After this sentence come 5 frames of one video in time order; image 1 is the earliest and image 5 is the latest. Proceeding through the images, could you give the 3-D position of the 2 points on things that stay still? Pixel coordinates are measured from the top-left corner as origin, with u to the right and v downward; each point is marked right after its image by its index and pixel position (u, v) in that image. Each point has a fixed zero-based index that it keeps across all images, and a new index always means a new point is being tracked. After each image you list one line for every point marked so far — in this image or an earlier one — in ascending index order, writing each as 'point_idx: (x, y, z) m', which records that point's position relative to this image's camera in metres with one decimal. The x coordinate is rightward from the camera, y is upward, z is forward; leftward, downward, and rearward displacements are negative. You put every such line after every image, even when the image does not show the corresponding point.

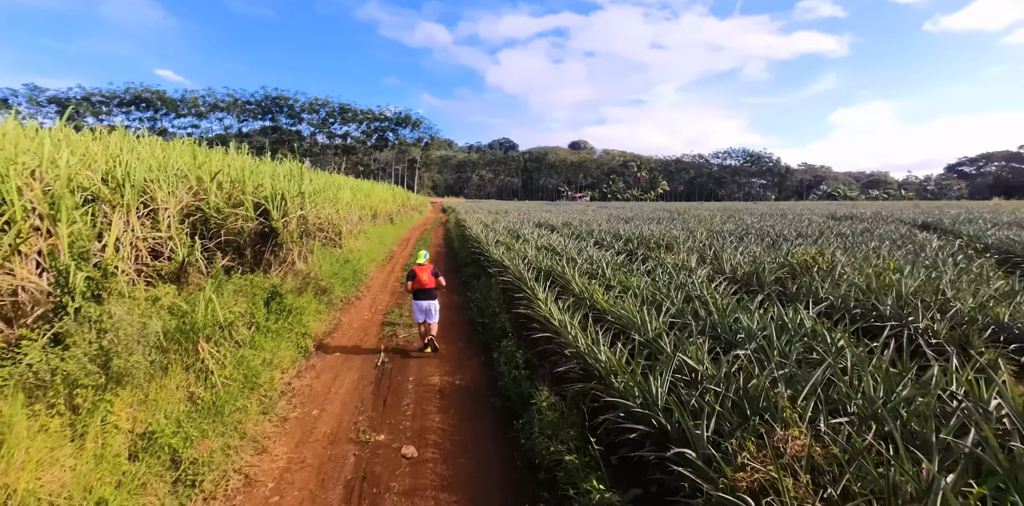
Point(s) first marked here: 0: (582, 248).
0: (+1.1, +0.1, +7.2) m
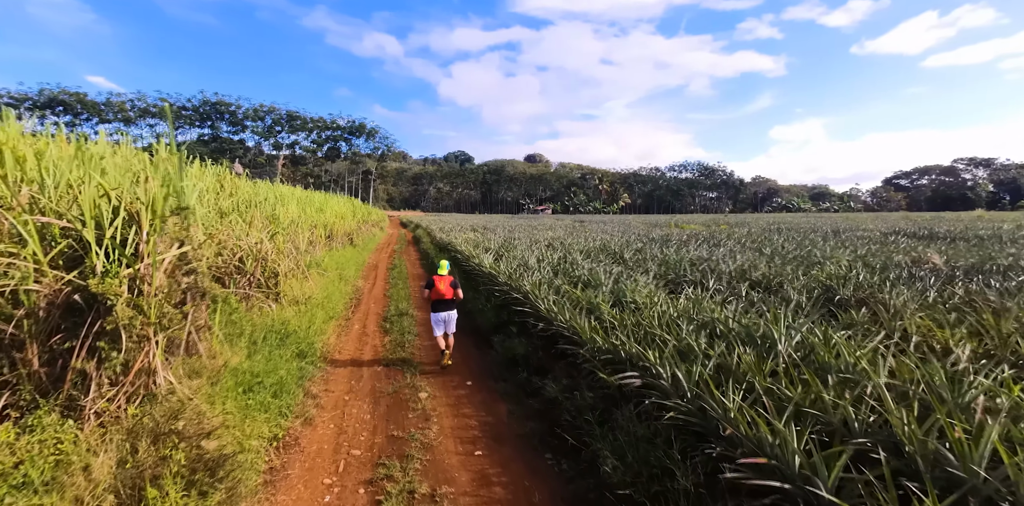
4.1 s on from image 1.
0: (+2.1, -0.5, +3.5) m
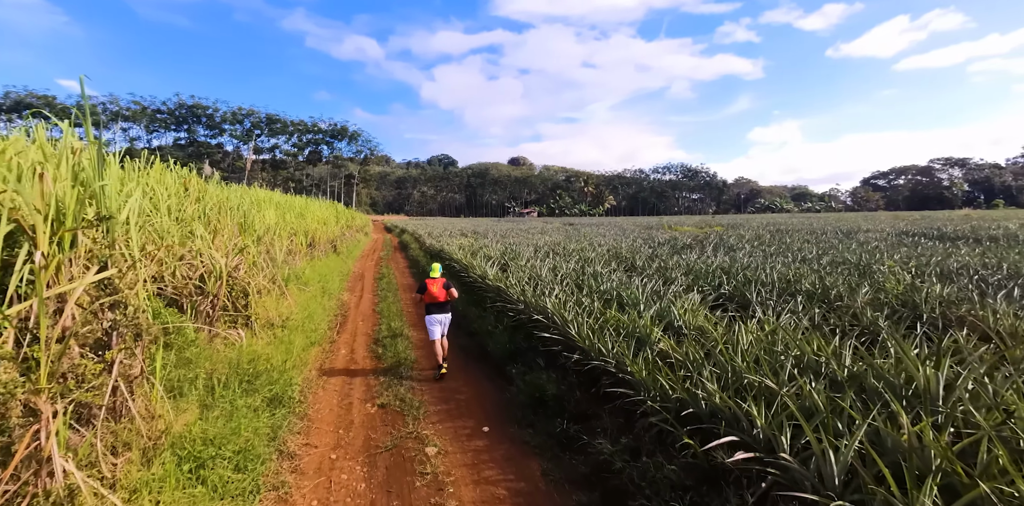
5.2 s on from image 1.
0: (+2.4, -0.6, +2.7) m
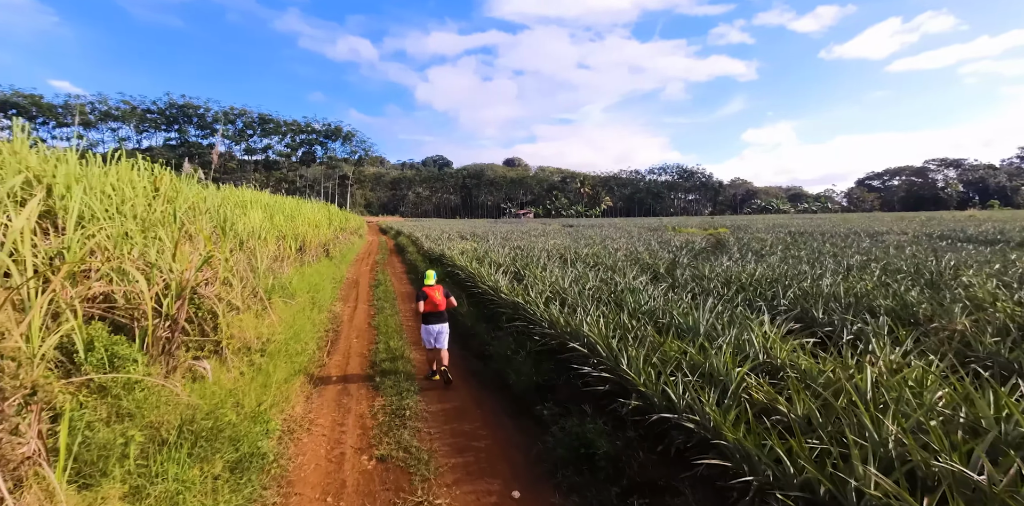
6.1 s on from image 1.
0: (+2.7, -0.7, +1.9) m
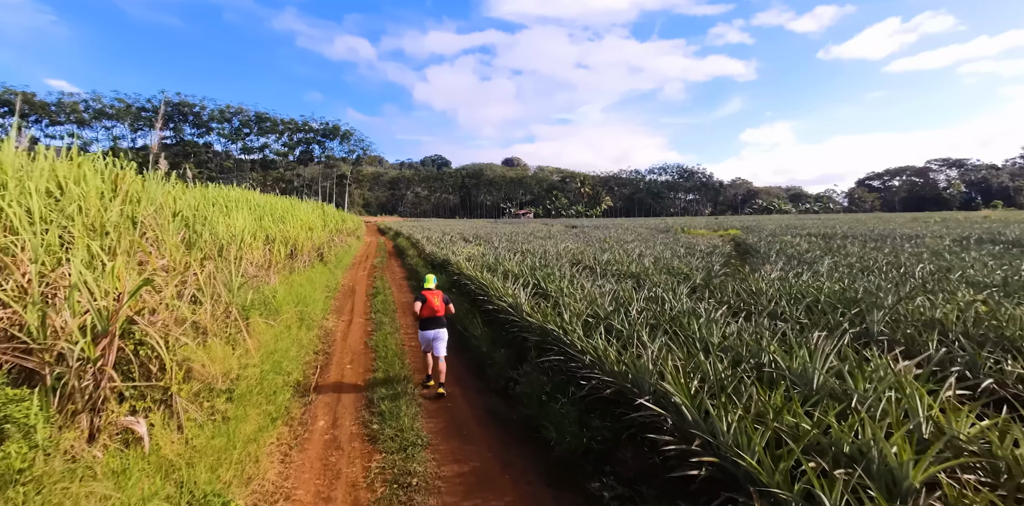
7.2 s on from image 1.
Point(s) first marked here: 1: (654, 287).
0: (+3.0, -0.9, +0.9) m
1: (+1.8, -0.4, +5.3) m
